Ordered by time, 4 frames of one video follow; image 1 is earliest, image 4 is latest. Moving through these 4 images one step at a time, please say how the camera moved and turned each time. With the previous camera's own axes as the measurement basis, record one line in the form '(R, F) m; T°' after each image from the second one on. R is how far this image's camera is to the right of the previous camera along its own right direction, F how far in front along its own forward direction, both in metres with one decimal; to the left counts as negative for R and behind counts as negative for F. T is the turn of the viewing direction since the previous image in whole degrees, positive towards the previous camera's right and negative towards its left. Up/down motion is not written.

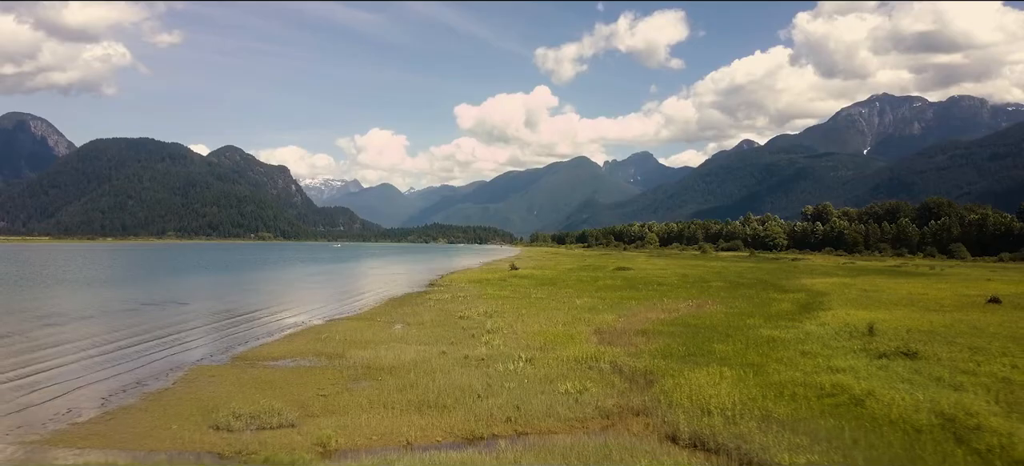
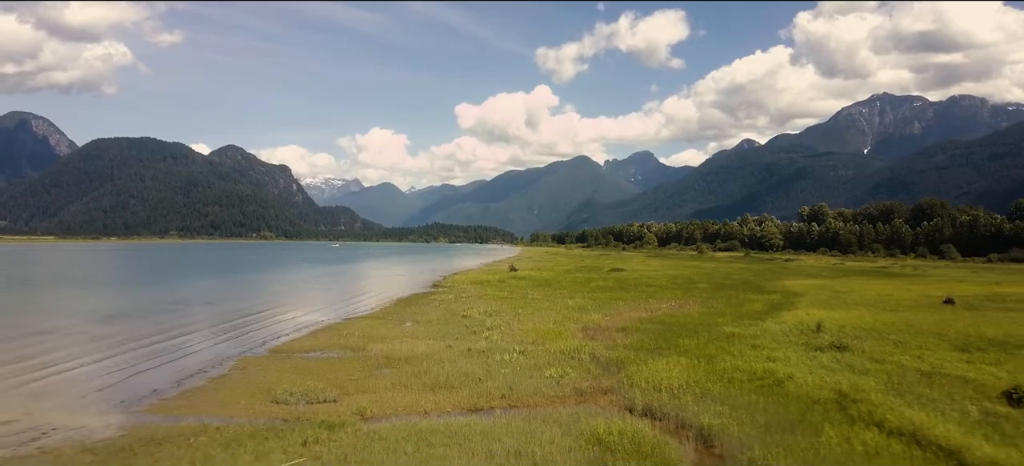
(+0.2, -4.0) m; 0°
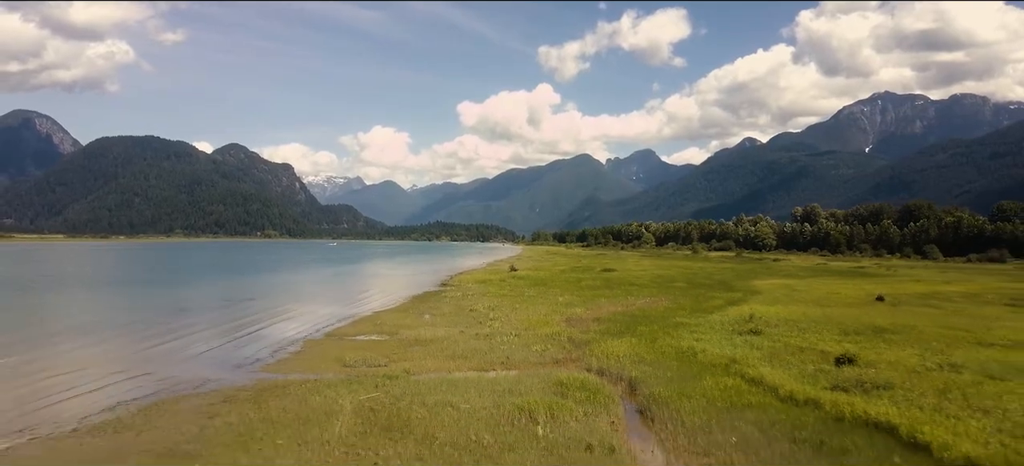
(+0.3, -8.2) m; 0°
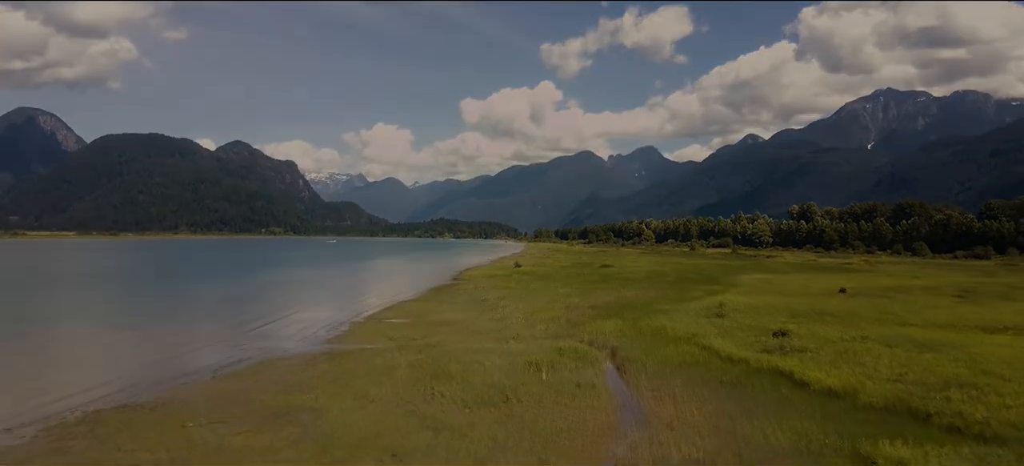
(-0.4, -7.1) m; 0°
